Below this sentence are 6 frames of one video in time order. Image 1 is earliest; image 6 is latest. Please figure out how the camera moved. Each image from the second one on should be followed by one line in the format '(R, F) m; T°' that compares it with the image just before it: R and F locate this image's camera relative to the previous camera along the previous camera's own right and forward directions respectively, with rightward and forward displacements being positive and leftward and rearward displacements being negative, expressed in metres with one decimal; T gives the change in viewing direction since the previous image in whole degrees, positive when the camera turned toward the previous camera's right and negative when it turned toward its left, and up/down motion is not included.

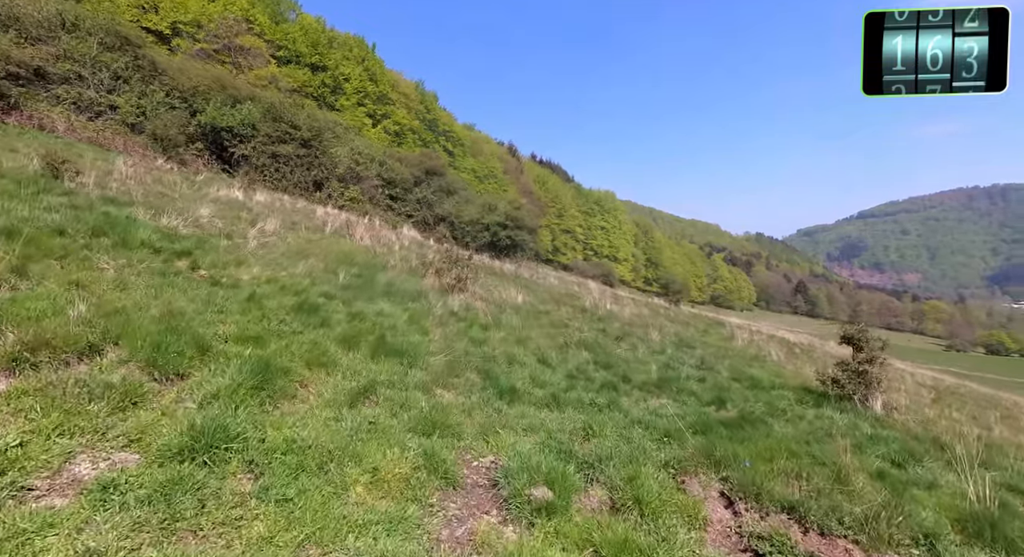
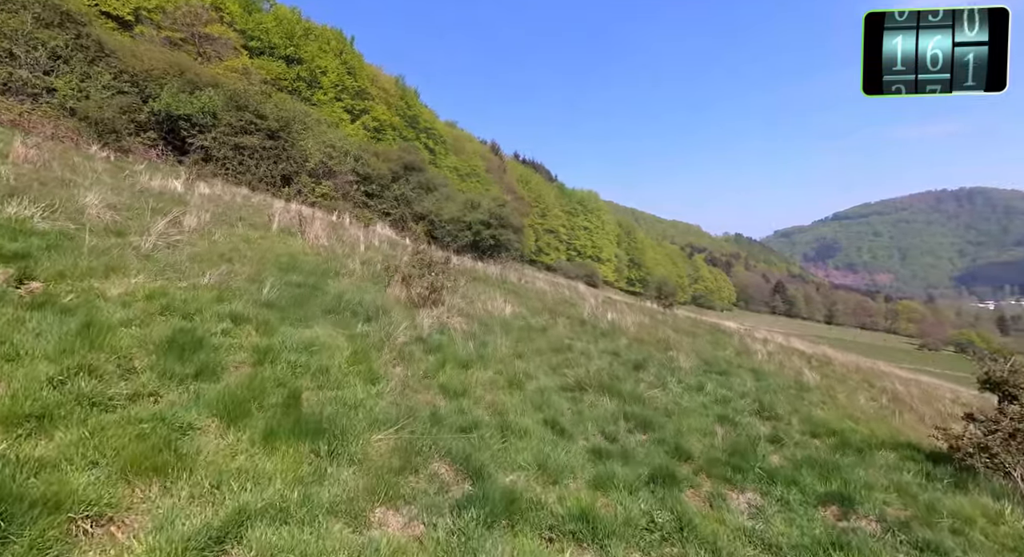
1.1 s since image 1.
(-0.1, +2.4) m; +2°
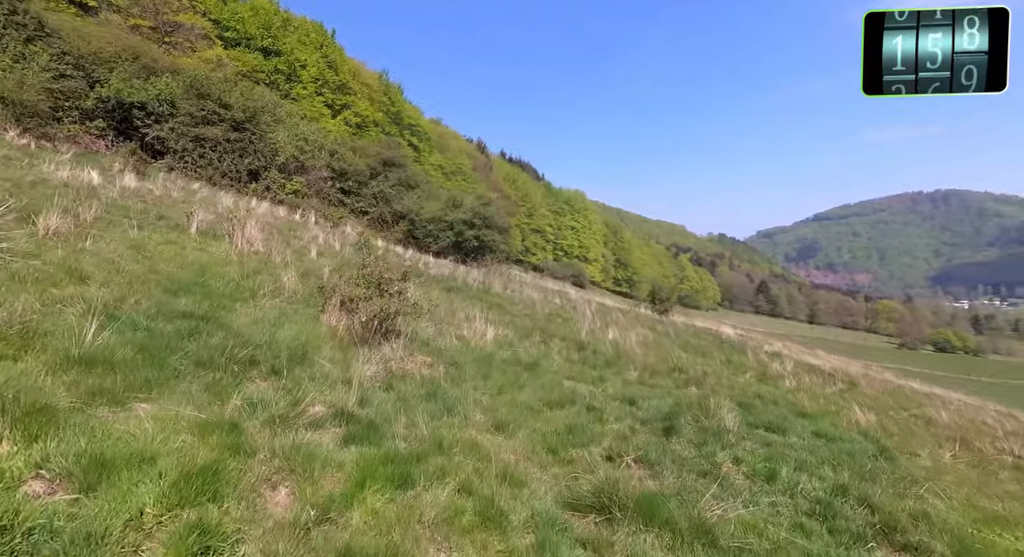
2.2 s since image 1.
(+0.1, +2.4) m; +1°
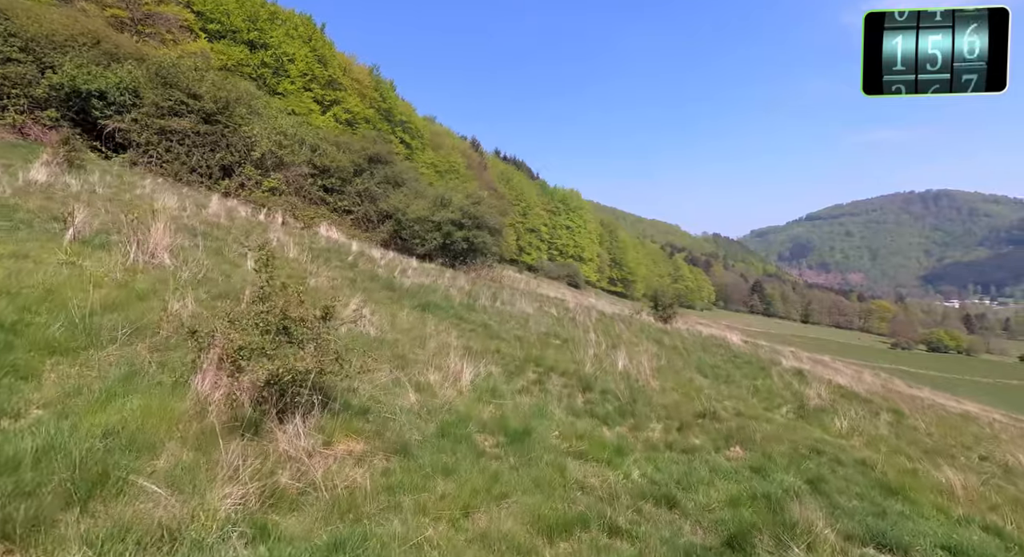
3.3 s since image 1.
(+0.1, +2.3) m; 0°
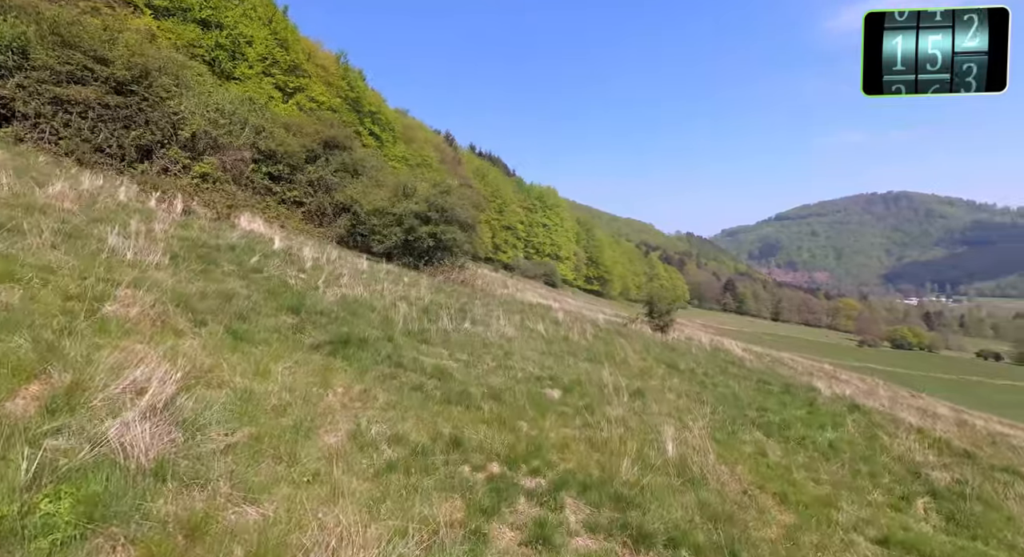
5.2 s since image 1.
(0.0, +4.3) m; +2°
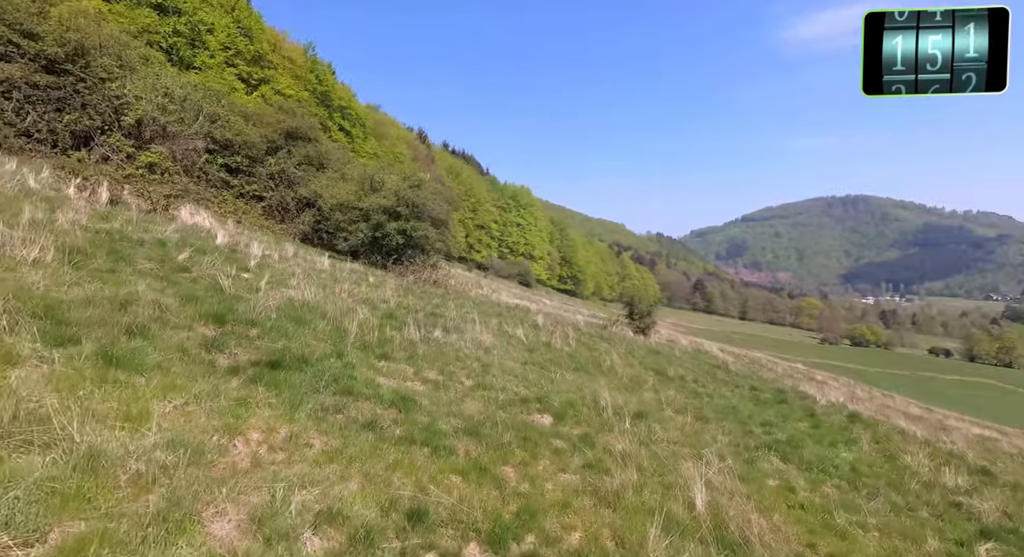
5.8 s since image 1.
(-0.1, +1.4) m; +3°
